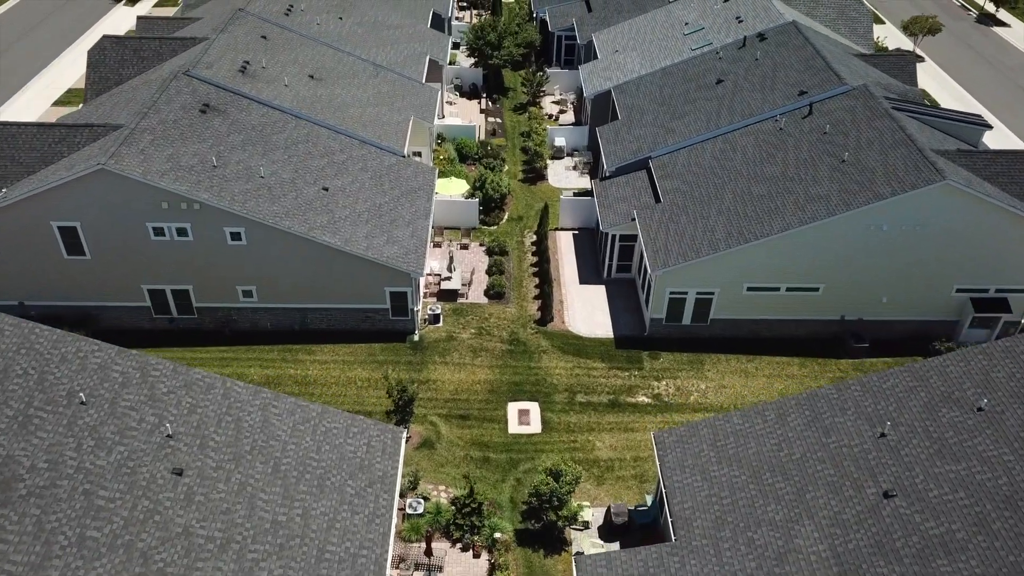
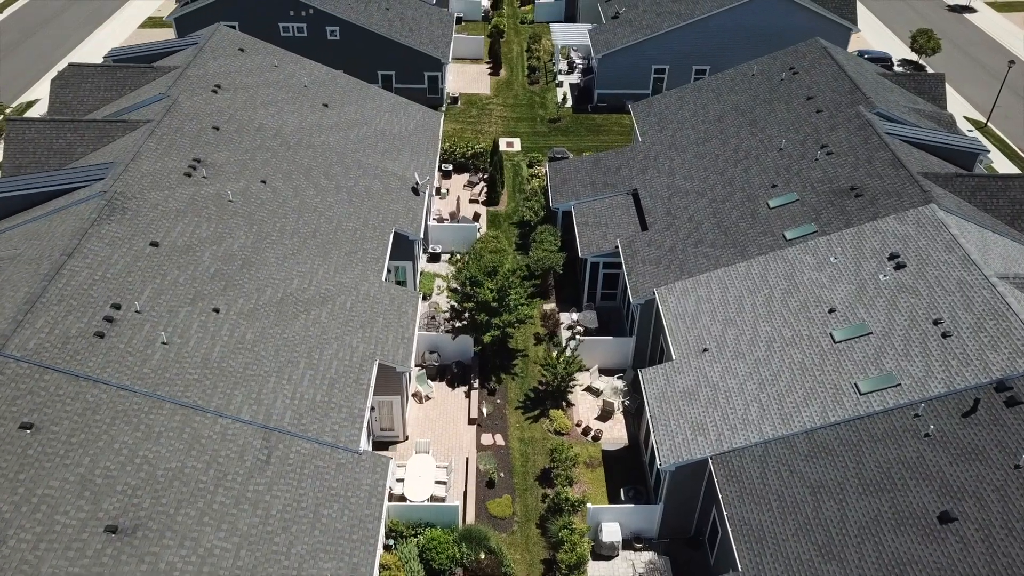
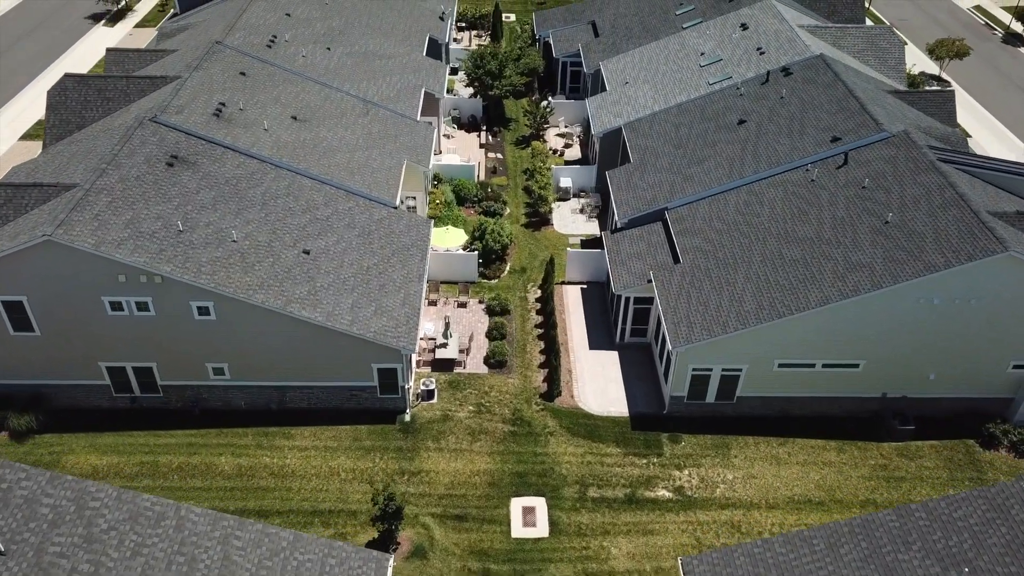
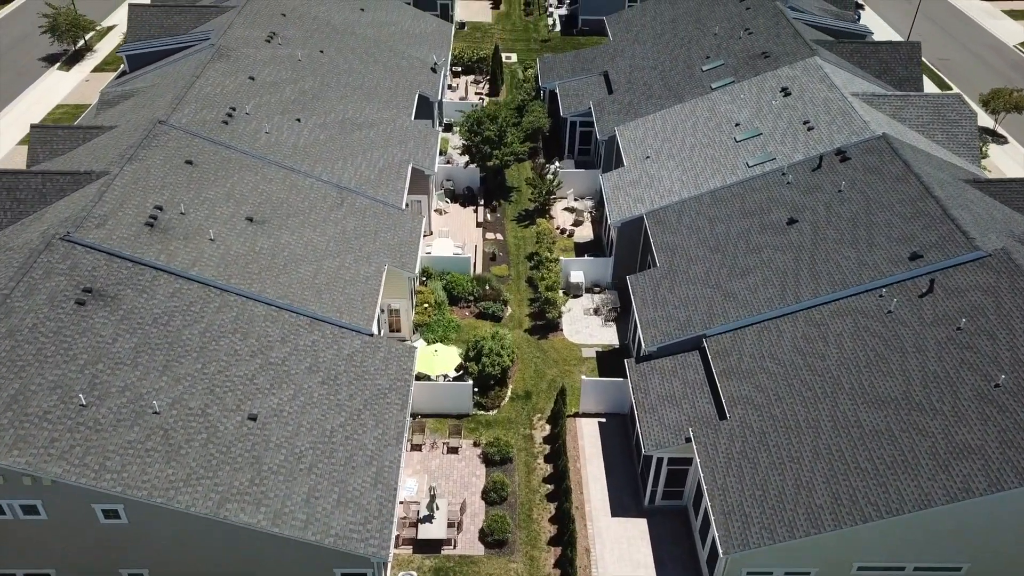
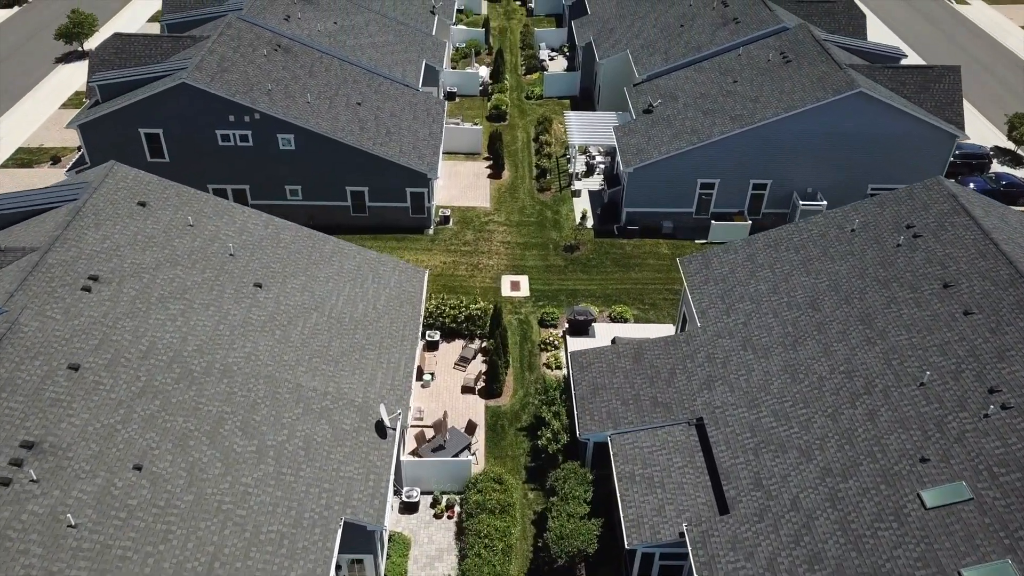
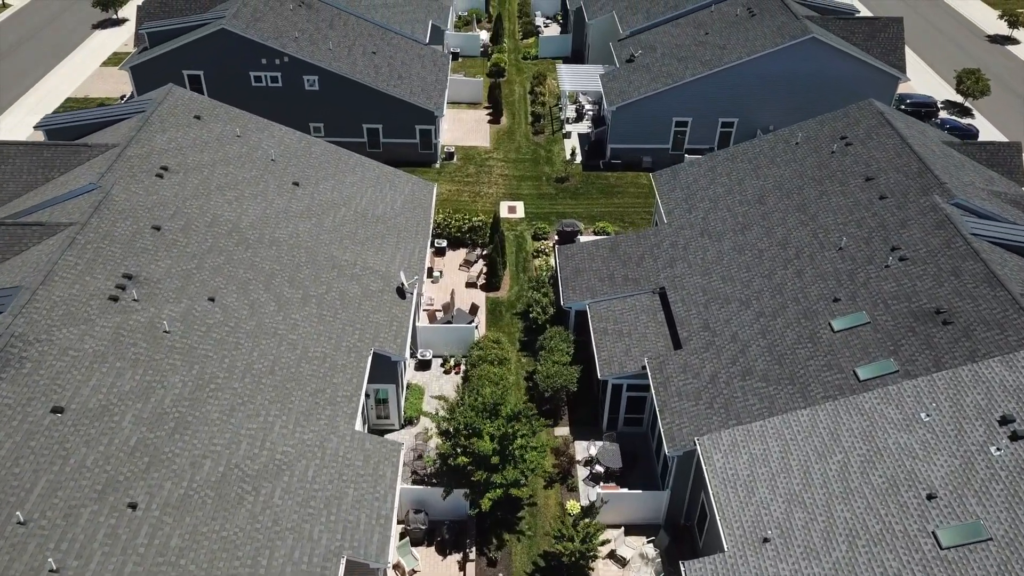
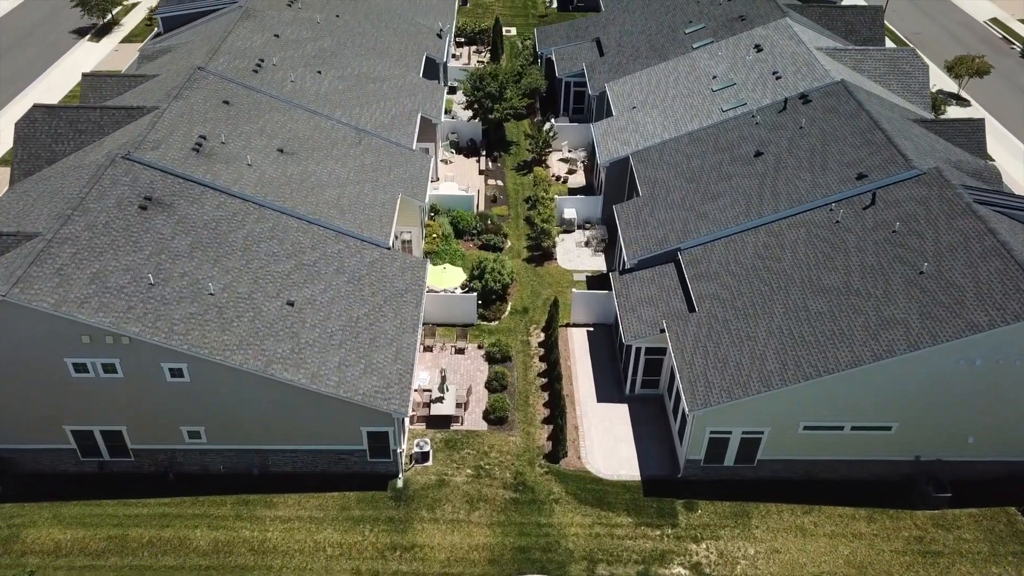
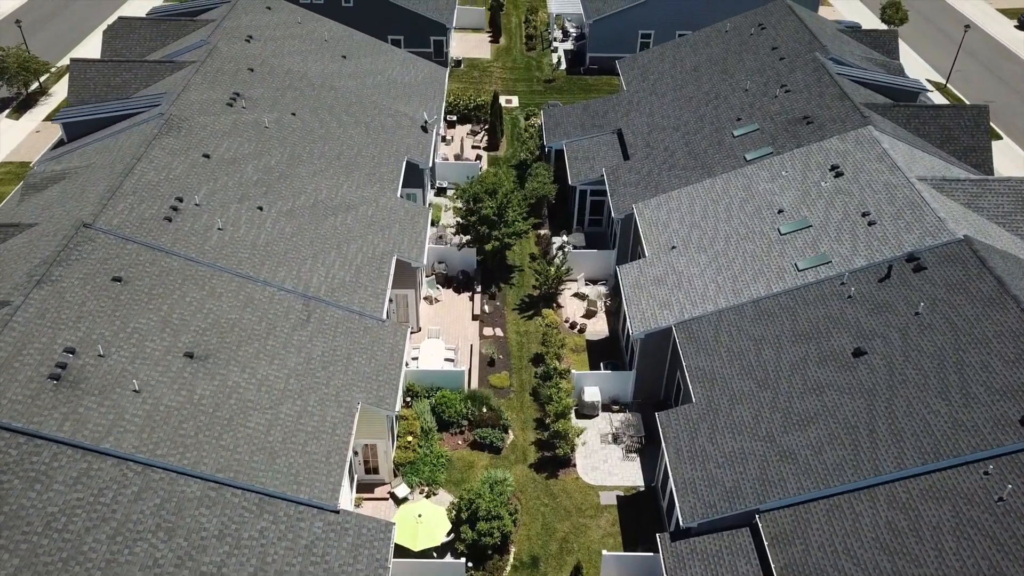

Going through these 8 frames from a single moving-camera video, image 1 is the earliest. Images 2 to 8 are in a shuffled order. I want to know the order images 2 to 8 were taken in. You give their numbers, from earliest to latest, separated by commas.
3, 7, 4, 8, 2, 6, 5
